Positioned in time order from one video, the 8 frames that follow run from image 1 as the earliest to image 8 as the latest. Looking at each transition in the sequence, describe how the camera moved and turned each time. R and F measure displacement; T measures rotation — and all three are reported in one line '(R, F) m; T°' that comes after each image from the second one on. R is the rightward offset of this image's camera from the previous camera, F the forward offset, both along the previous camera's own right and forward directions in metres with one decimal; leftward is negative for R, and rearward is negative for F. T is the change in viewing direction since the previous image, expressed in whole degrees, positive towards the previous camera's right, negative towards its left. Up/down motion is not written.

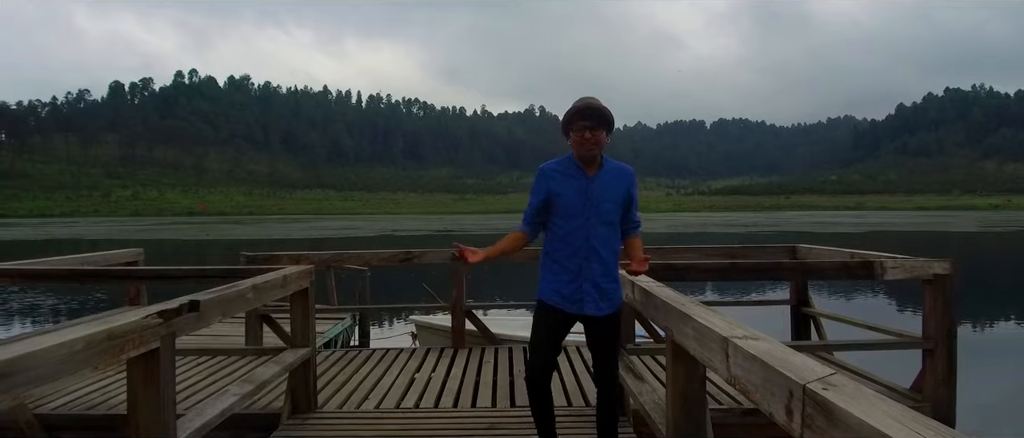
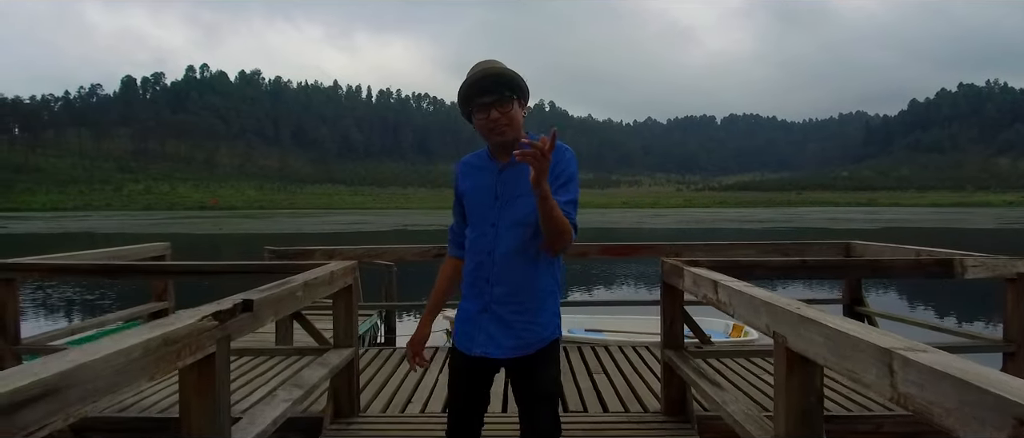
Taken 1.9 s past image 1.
(-0.3, +0.3) m; -1°
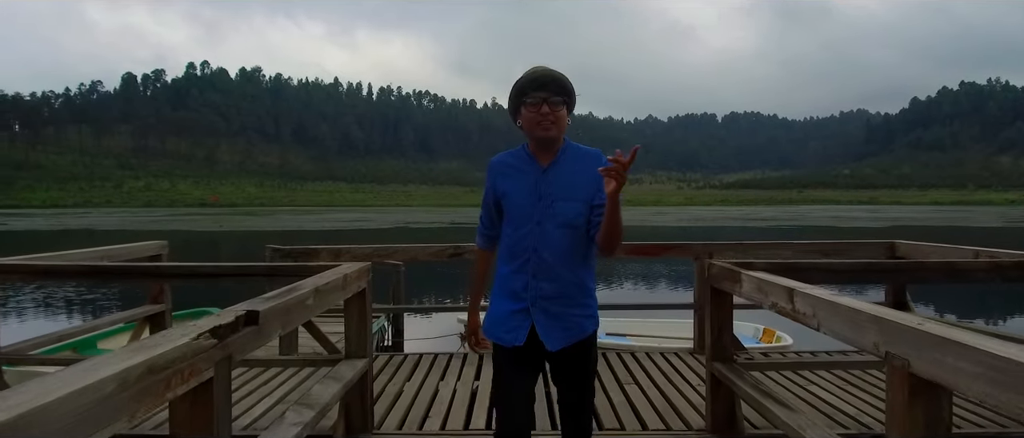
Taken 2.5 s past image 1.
(-0.2, +0.4) m; 0°
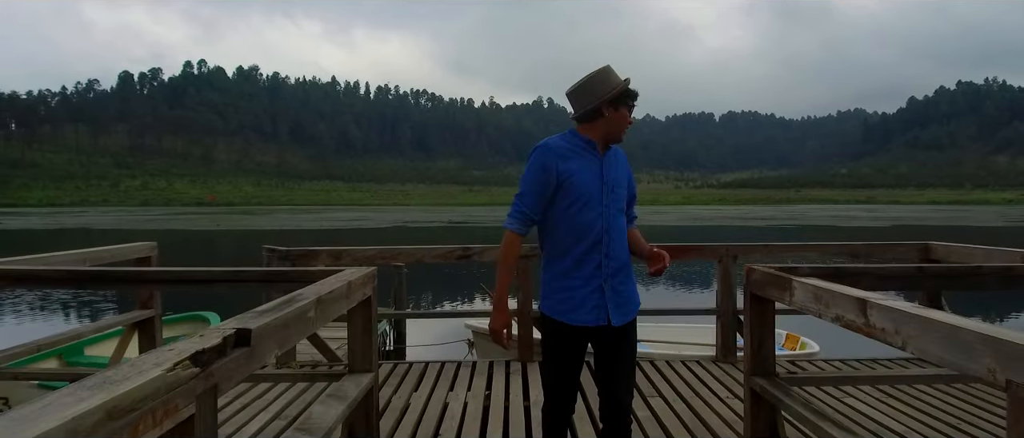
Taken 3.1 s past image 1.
(-0.1, +0.4) m; 0°
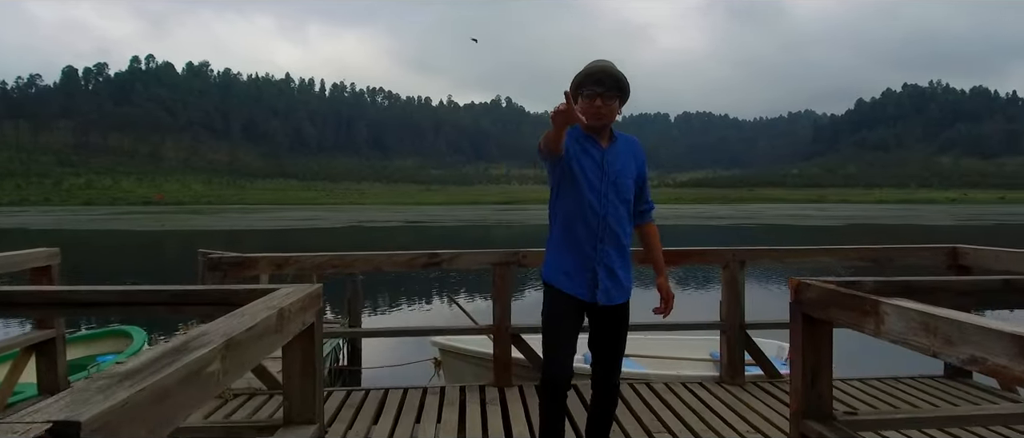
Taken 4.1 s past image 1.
(-0.1, +0.8) m; +3°
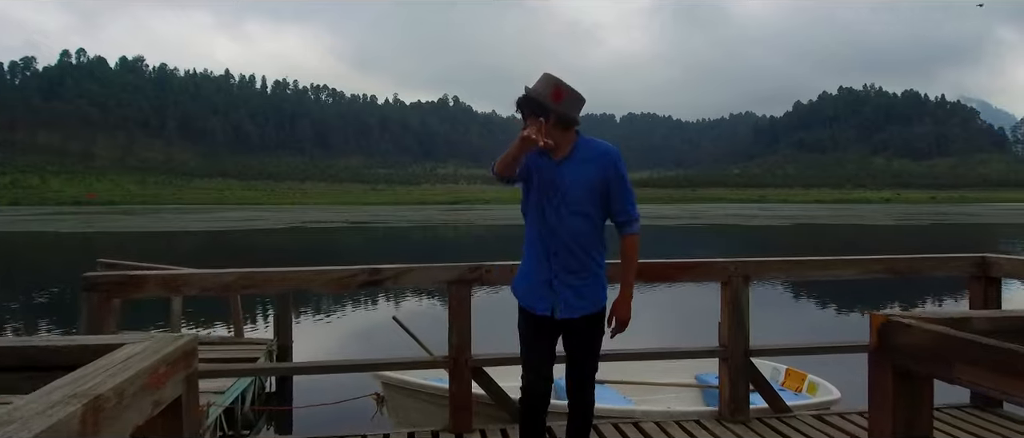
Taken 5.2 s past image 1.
(-0.1, +0.9) m; +4°
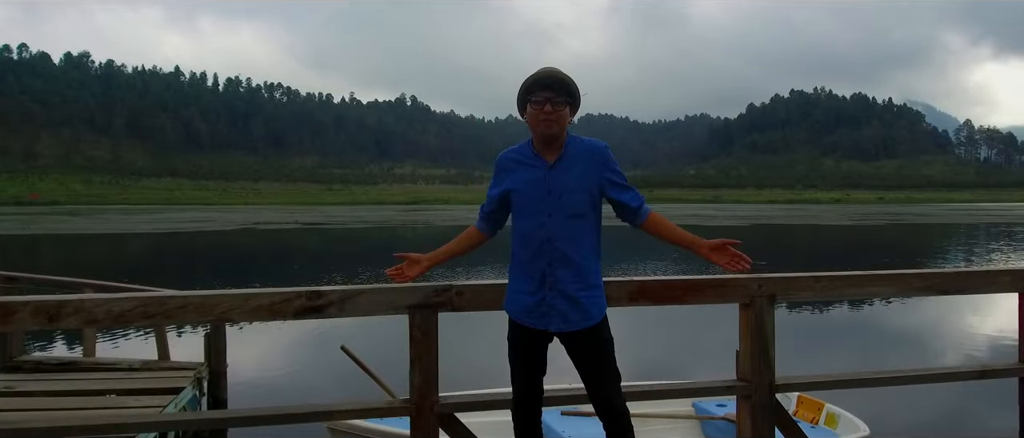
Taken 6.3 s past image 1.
(-0.1, +0.8) m; +3°
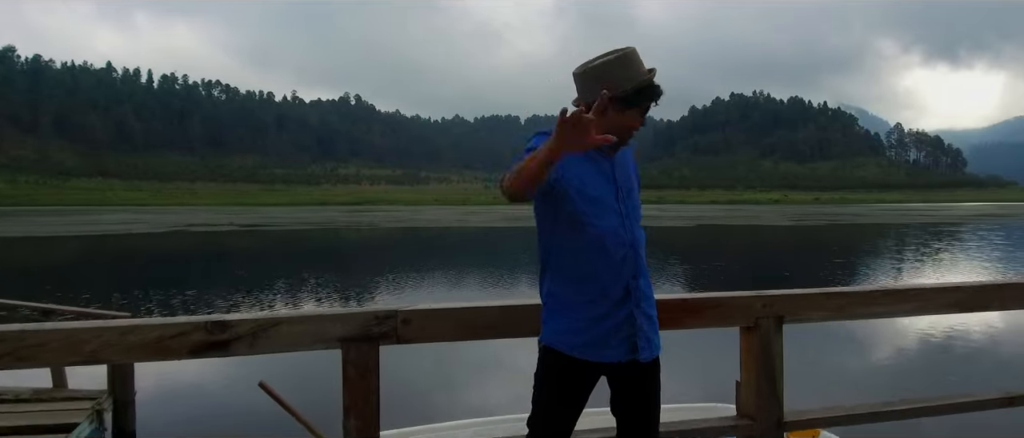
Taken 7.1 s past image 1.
(0.0, +0.6) m; +4°
